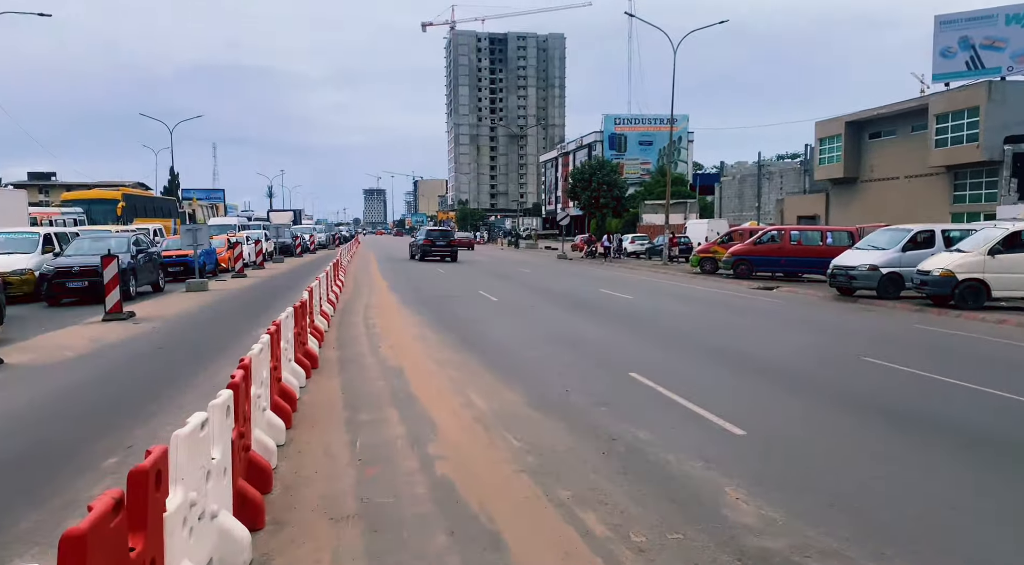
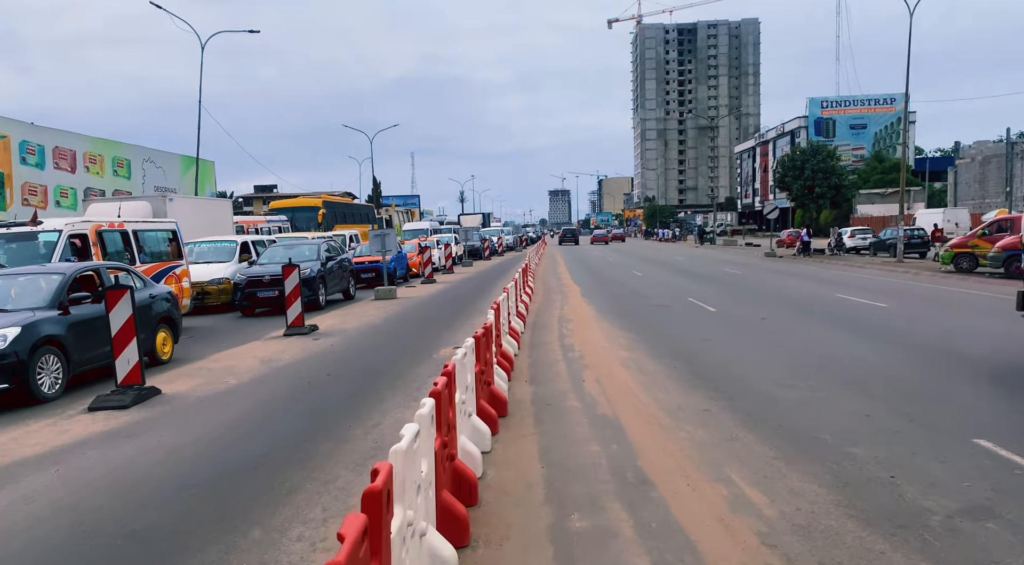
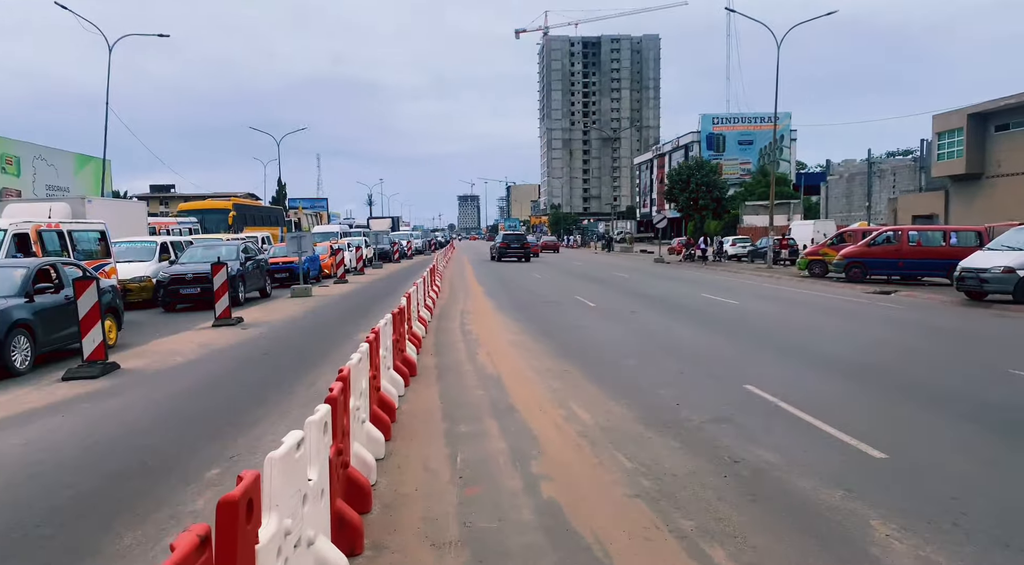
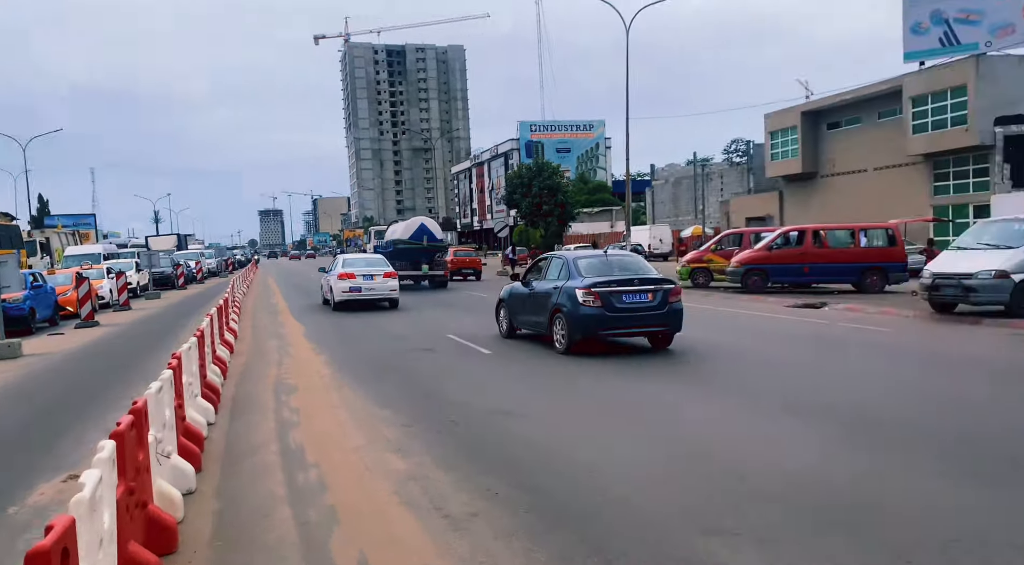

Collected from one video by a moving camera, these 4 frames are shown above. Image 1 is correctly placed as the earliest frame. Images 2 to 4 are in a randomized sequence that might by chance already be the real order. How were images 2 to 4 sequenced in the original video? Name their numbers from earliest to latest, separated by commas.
3, 2, 4
